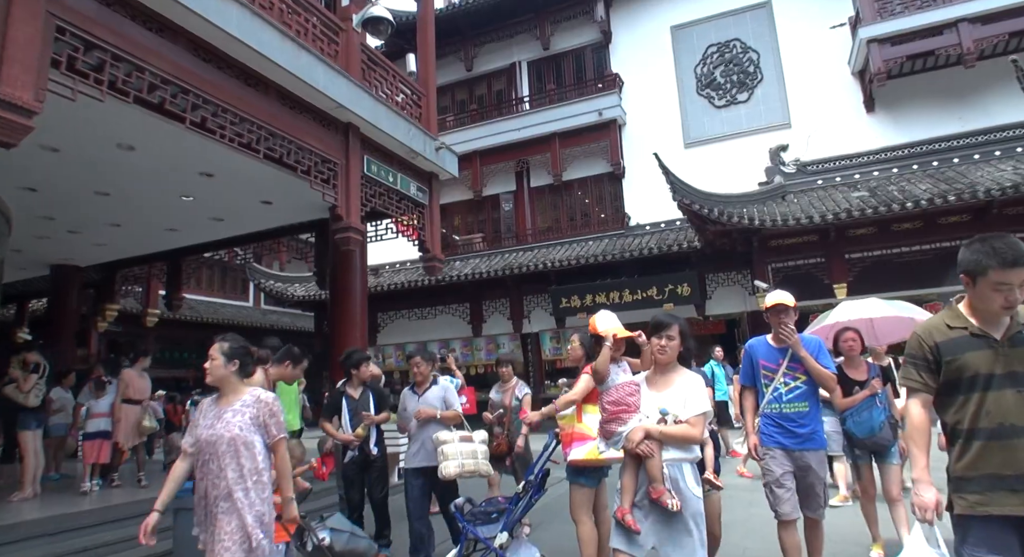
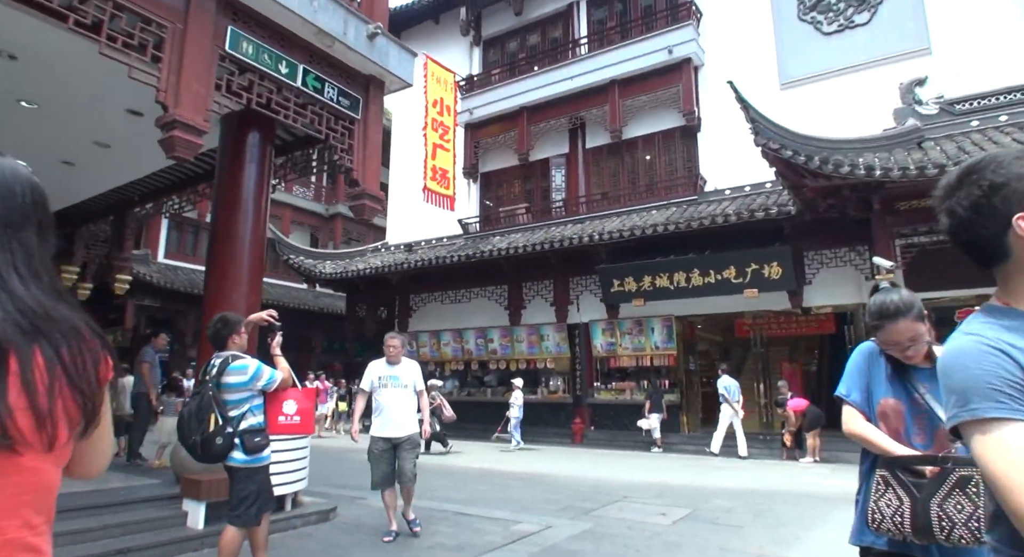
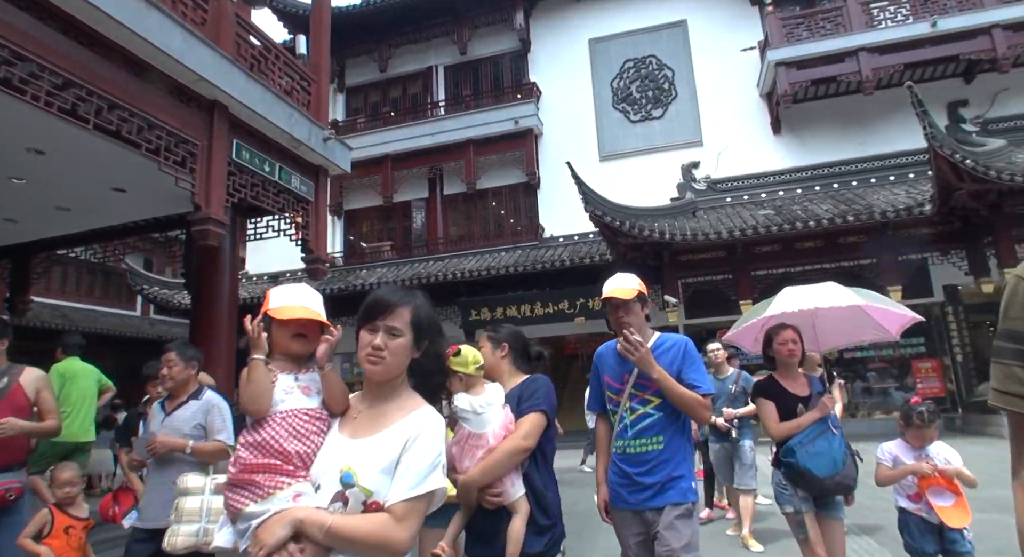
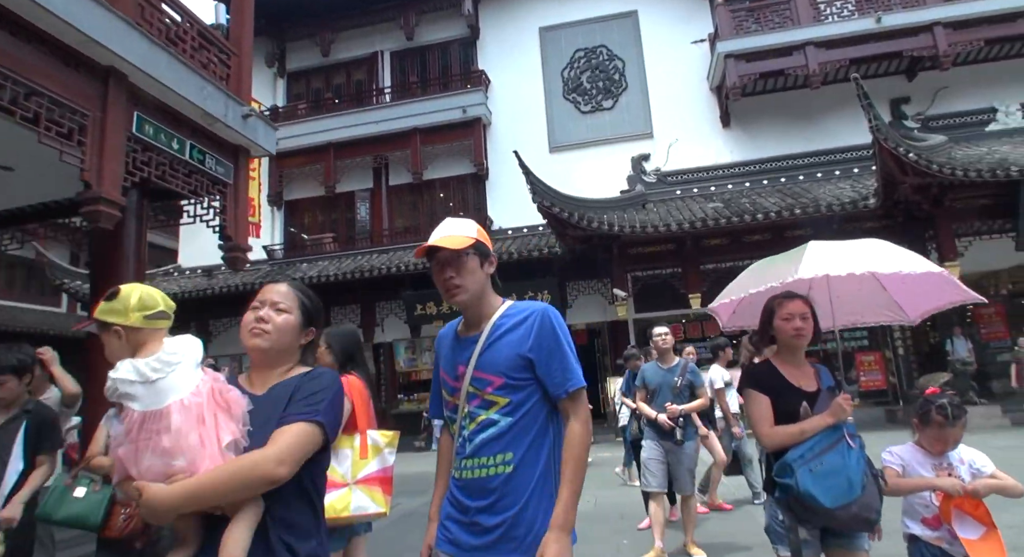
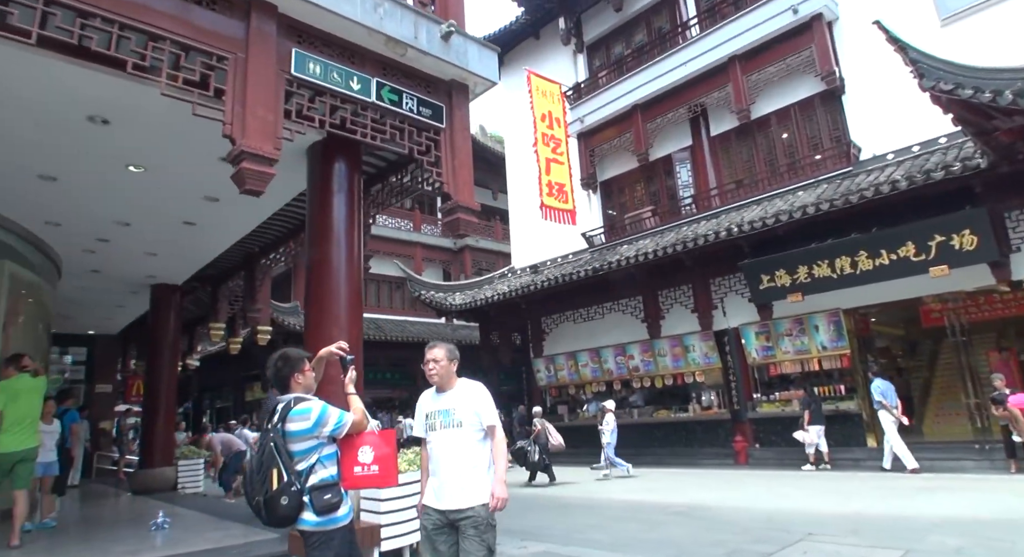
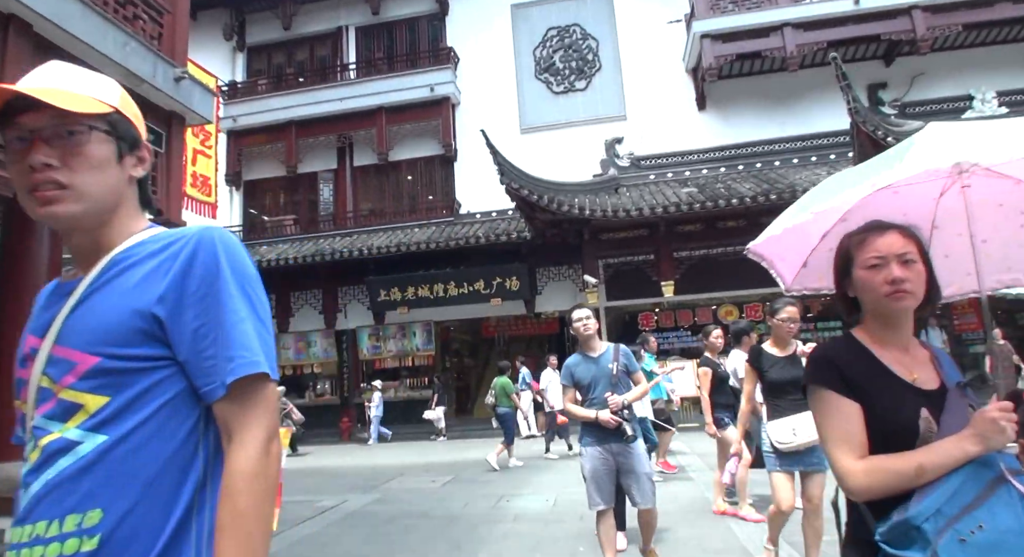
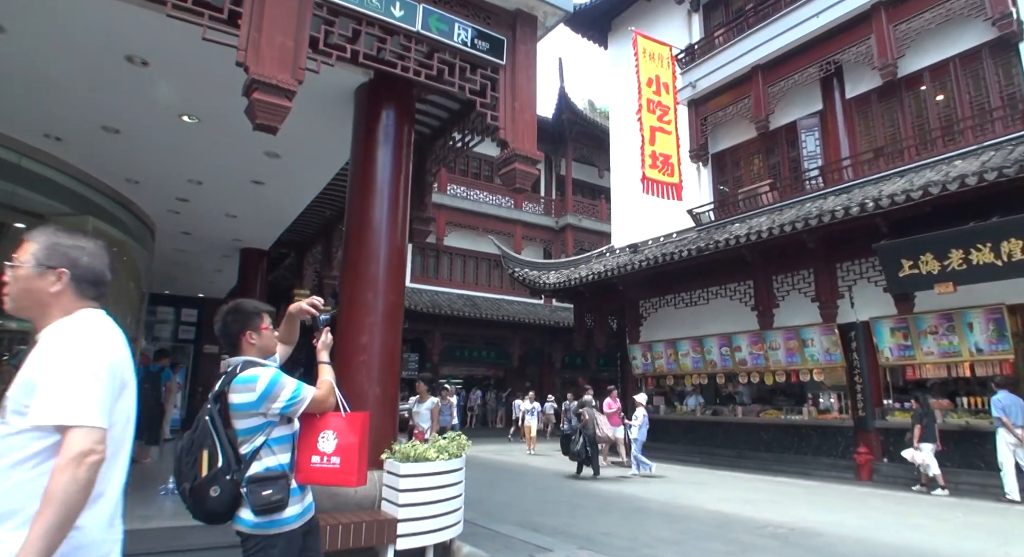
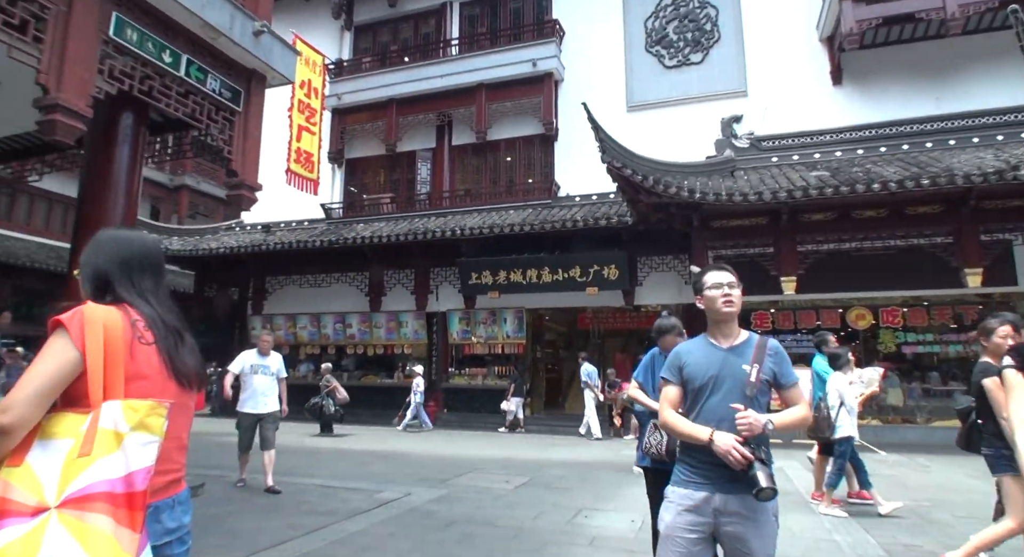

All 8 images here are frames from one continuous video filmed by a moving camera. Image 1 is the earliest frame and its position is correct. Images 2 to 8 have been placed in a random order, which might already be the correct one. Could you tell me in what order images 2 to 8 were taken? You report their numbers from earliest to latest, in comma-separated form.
3, 4, 6, 8, 2, 5, 7
